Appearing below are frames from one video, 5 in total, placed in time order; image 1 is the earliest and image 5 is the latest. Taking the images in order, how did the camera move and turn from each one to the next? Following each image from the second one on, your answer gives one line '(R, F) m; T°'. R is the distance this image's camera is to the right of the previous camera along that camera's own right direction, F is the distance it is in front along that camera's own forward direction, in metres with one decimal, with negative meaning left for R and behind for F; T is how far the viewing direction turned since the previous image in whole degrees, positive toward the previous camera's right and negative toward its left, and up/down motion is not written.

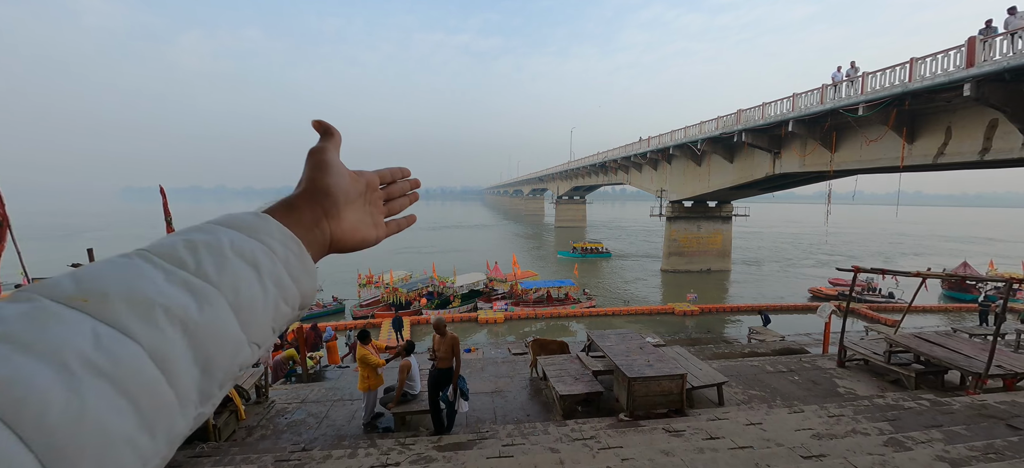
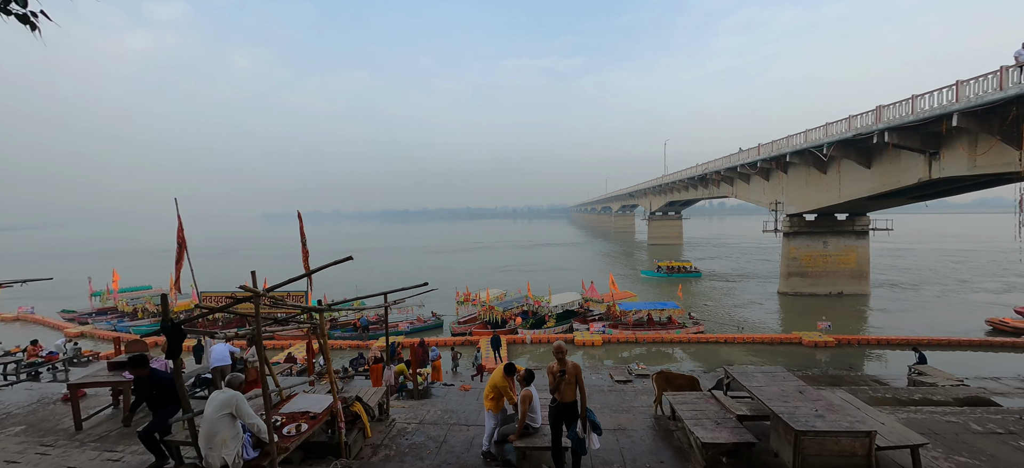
(-0.5, +0.3) m; -12°
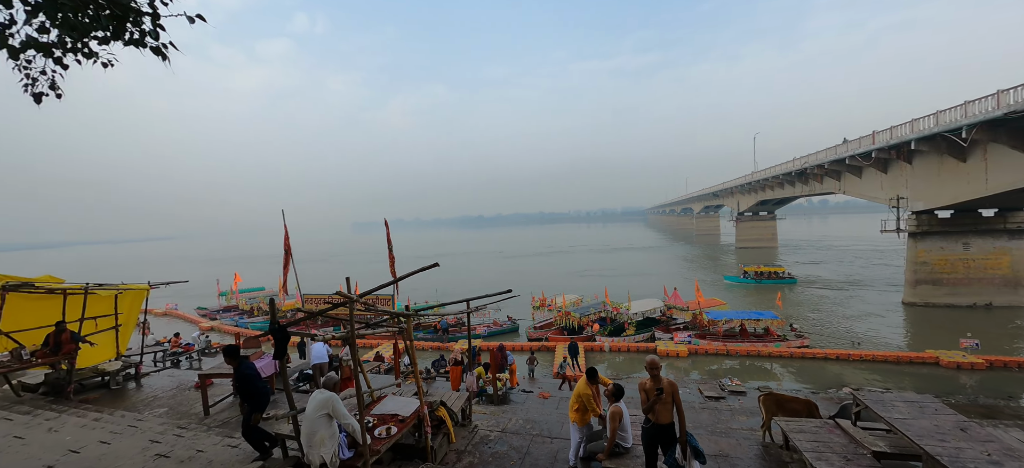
(-0.1, +0.2) m; -10°
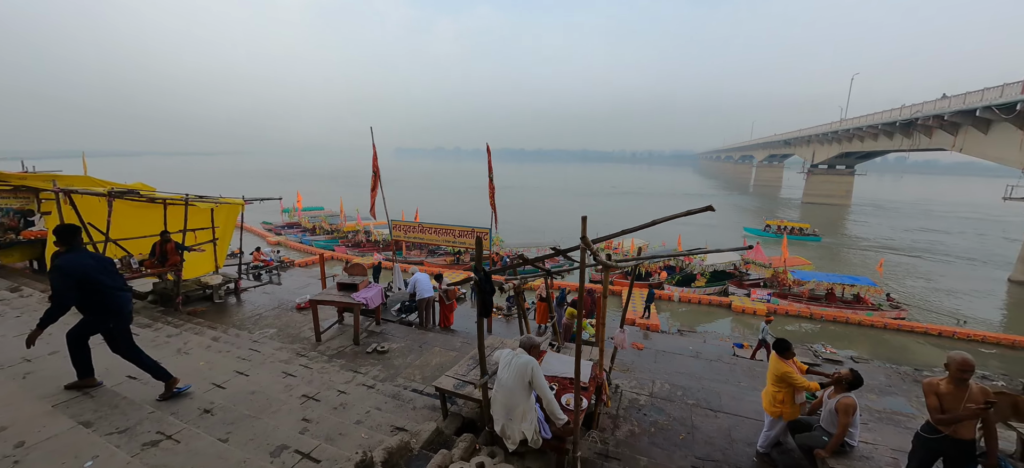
(-1.8, +1.1) m; -5°
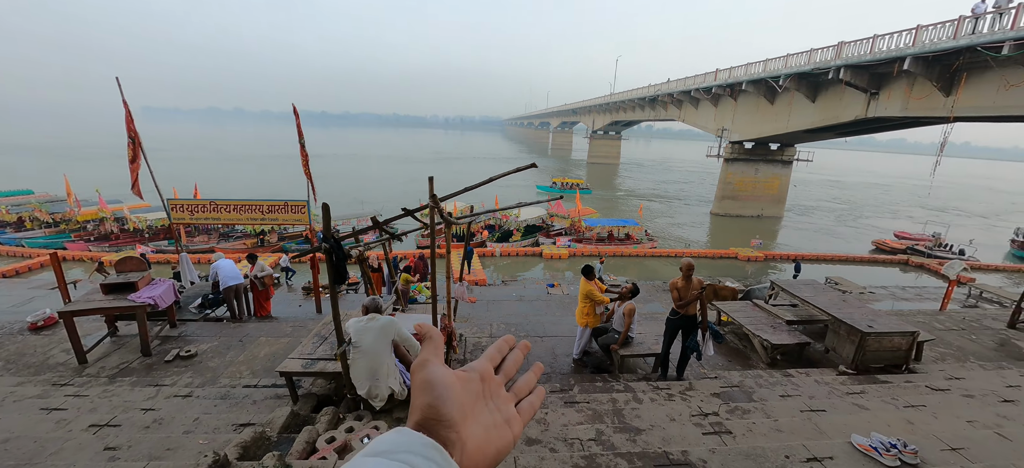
(-0.3, -0.2) m; +25°
